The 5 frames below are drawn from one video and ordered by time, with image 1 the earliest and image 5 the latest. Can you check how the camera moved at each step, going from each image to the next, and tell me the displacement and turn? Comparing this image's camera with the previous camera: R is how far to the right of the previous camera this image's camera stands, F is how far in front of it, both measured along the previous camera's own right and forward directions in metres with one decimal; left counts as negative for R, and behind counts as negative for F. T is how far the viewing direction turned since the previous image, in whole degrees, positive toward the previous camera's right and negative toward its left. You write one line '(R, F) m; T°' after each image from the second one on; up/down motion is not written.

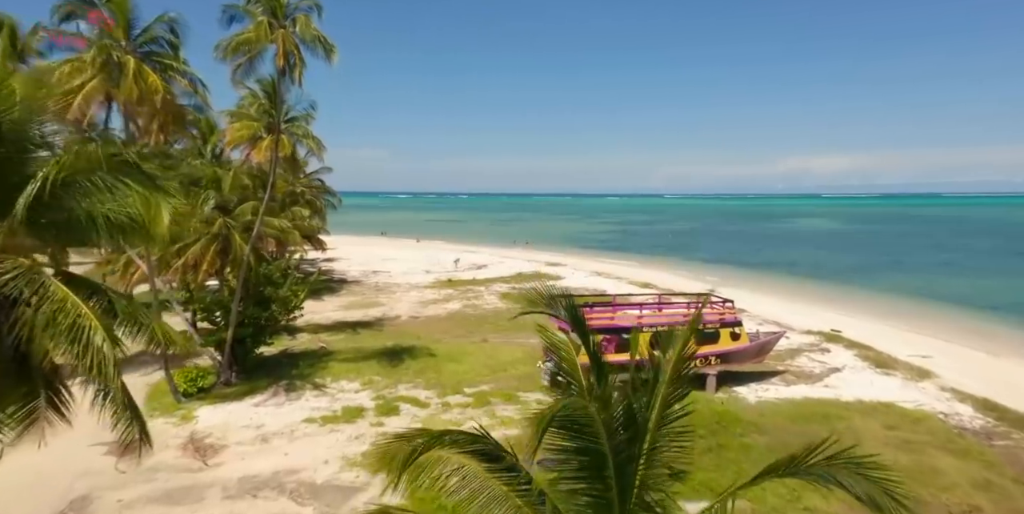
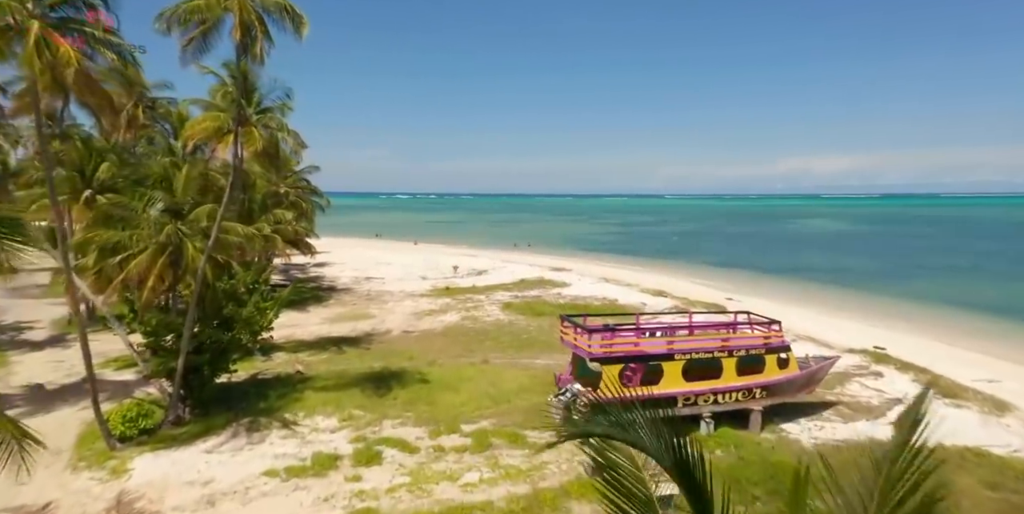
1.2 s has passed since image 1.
(-0.2, +3.1) m; 0°
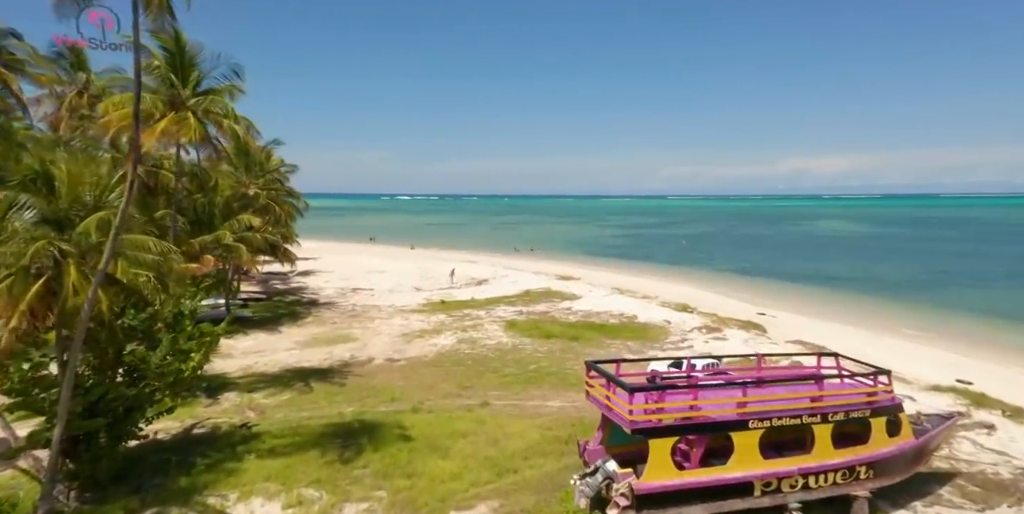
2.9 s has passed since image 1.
(-0.1, +4.5) m; 0°
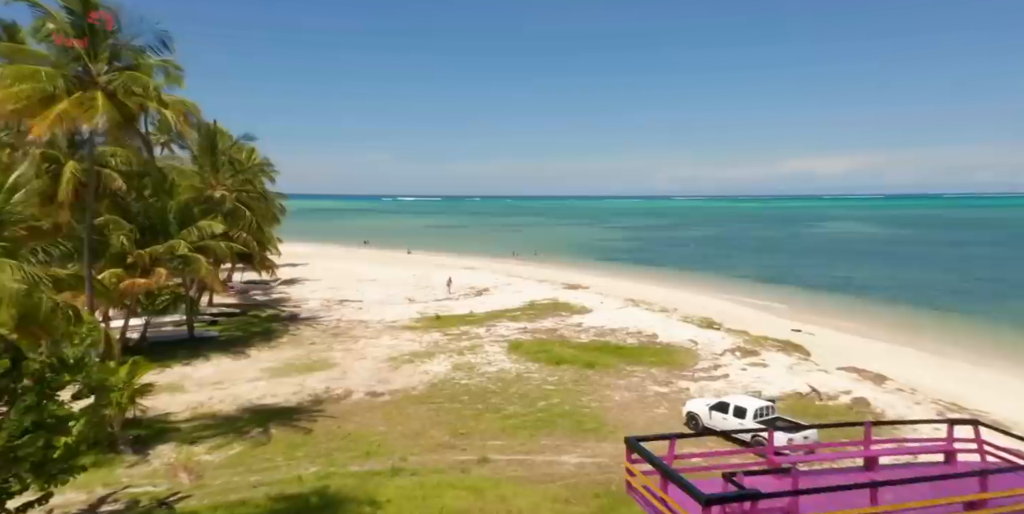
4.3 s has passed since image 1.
(-0.1, +3.8) m; 0°
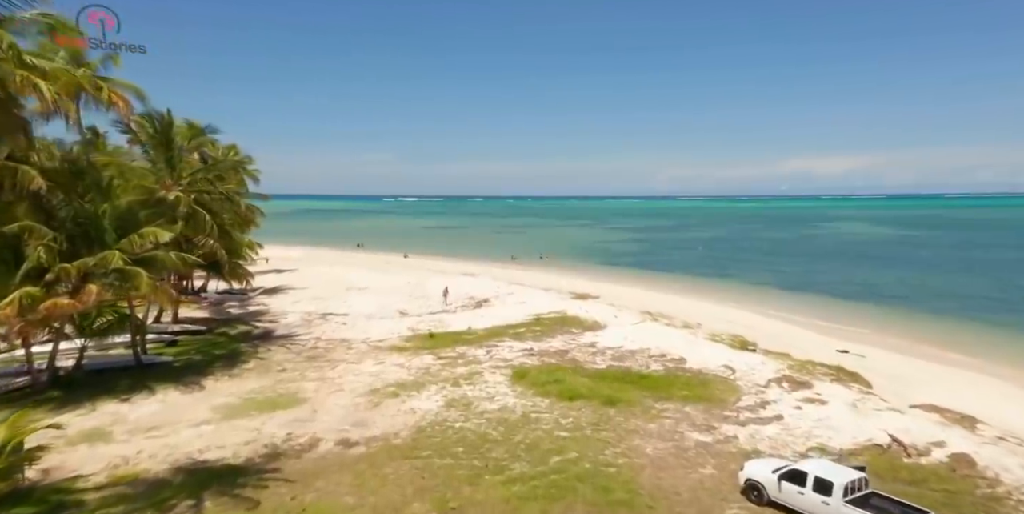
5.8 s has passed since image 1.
(-0.1, +3.9) m; 0°
